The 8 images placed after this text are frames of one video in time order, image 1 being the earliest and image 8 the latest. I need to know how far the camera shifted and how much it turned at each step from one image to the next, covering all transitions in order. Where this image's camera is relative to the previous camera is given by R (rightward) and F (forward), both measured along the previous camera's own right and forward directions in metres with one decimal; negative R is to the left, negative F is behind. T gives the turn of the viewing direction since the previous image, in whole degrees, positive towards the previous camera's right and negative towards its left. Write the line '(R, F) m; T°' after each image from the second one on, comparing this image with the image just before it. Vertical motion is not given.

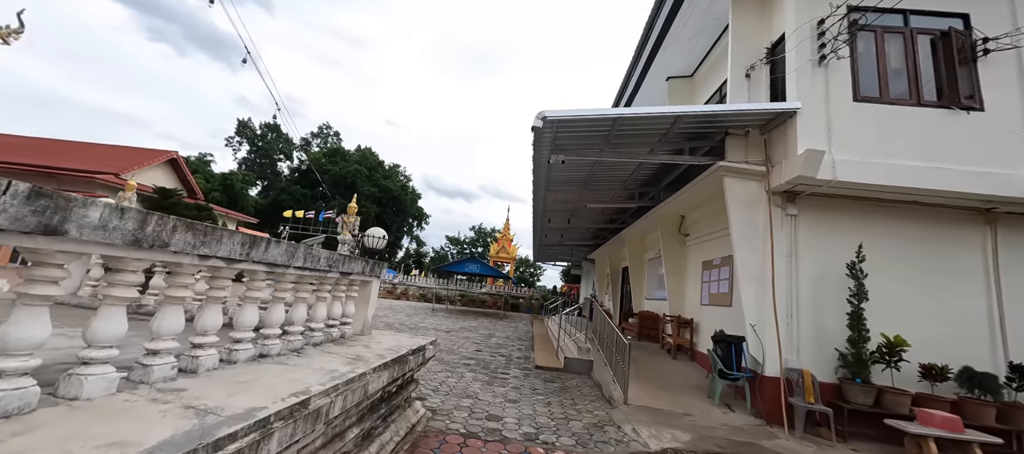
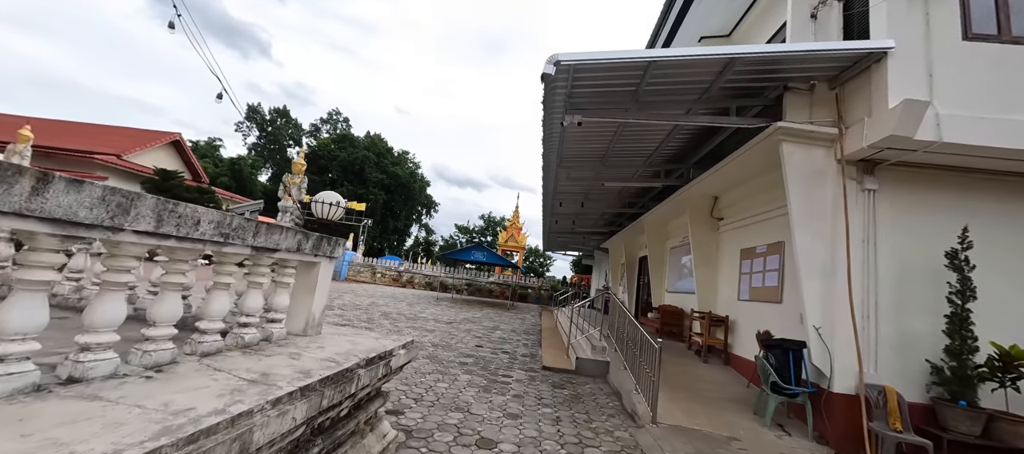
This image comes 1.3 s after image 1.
(+0.1, +0.9) m; -2°
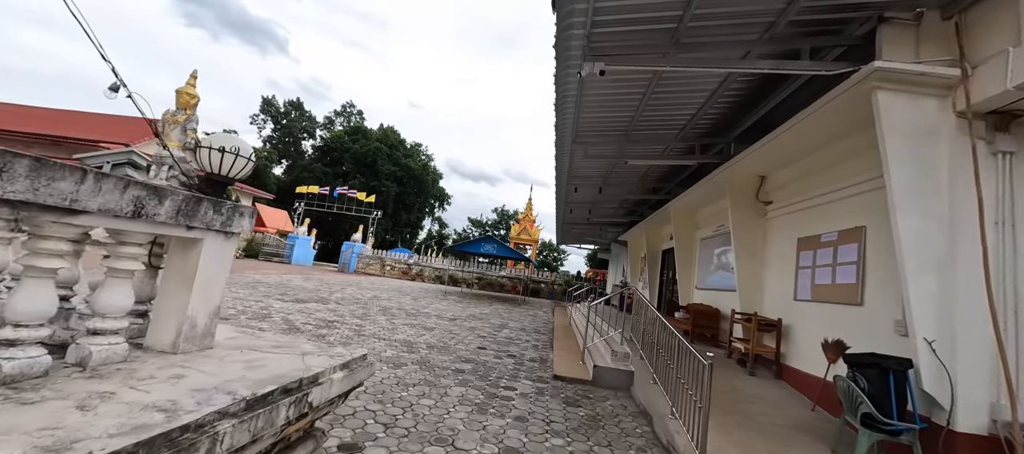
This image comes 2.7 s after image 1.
(+0.1, +0.9) m; -2°
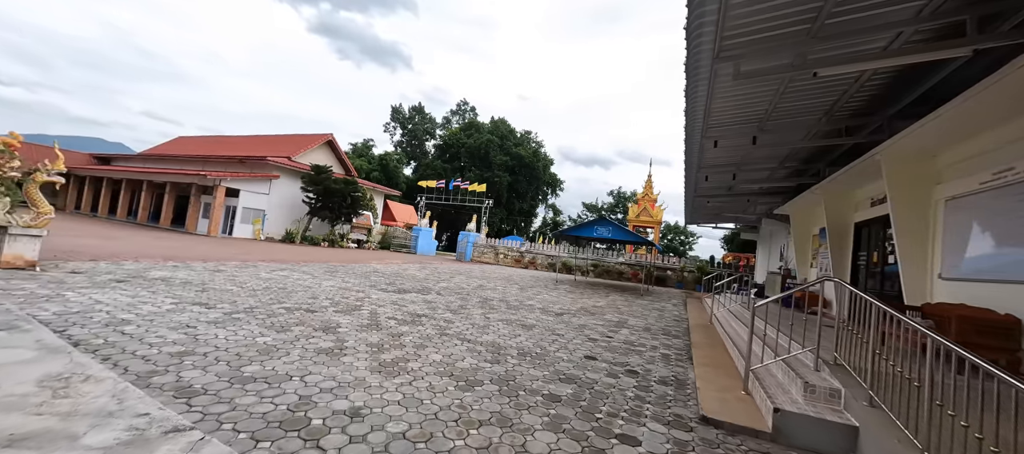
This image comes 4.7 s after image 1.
(+0.1, +1.5) m; -17°
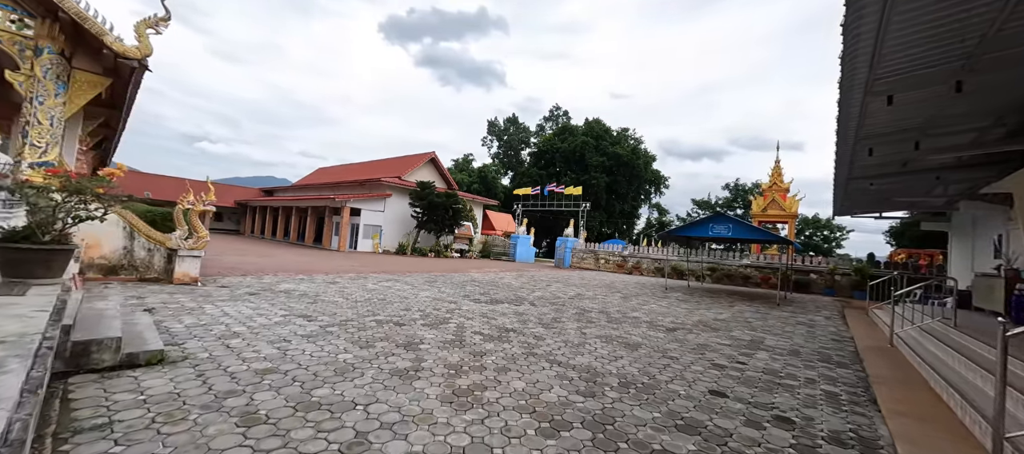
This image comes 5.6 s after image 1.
(+0.1, +0.7) m; -15°
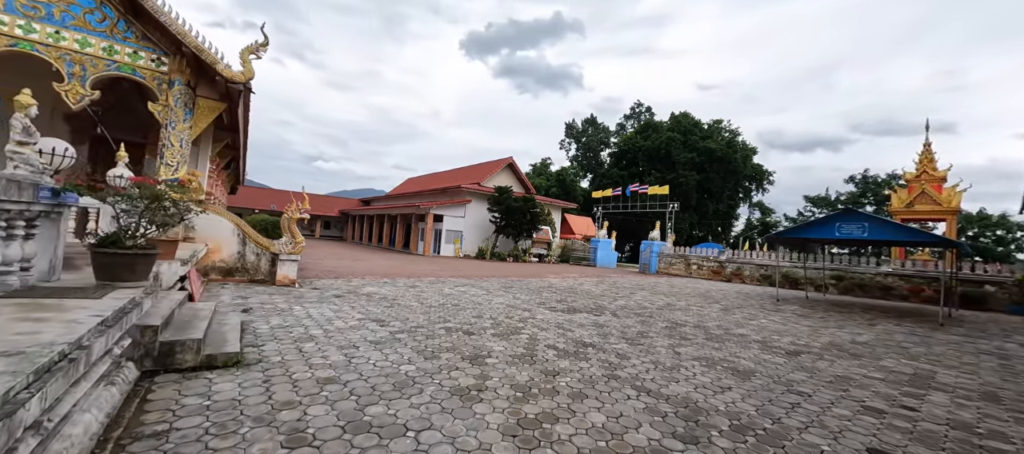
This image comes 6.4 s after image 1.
(0.0, +0.5) m; -12°
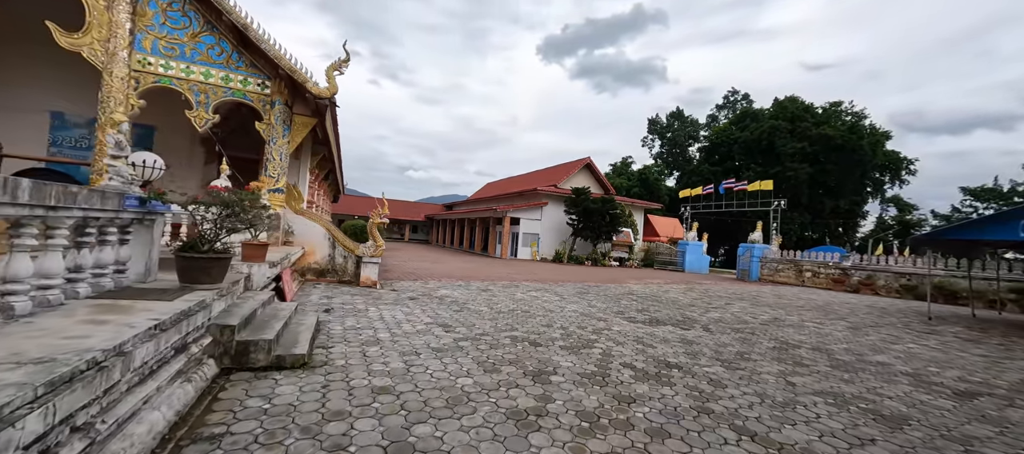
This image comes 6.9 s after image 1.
(+0.1, +0.4) m; -12°
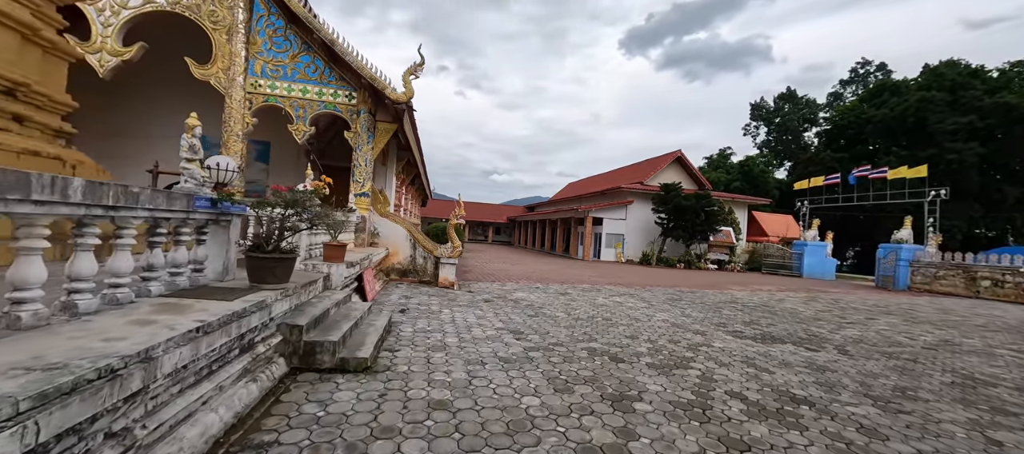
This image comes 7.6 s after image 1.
(+0.1, +0.5) m; -12°
